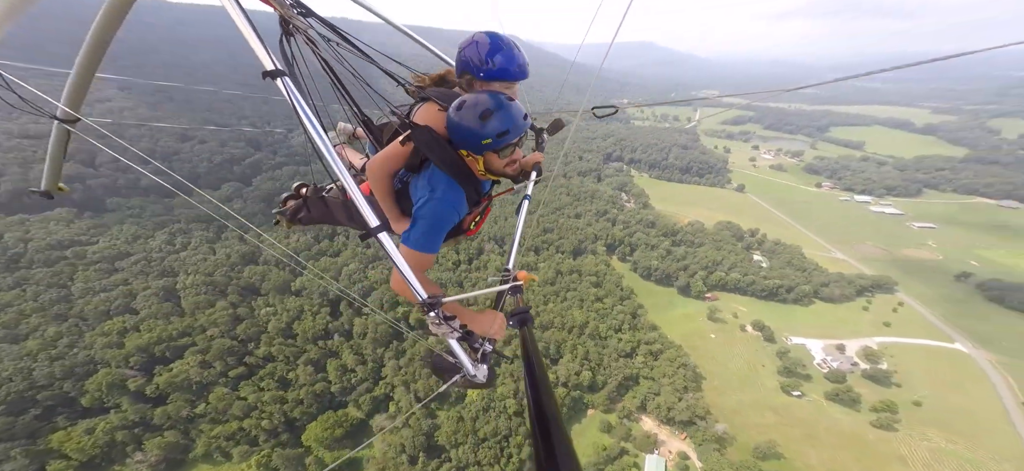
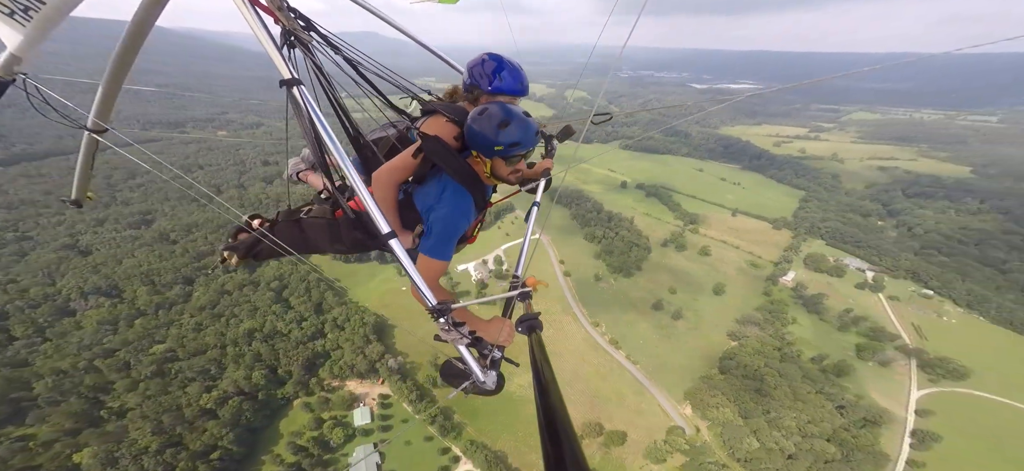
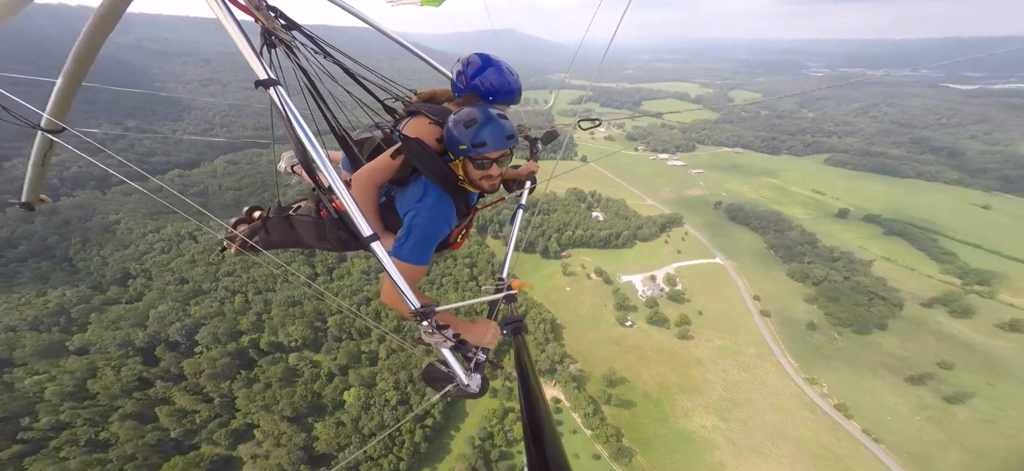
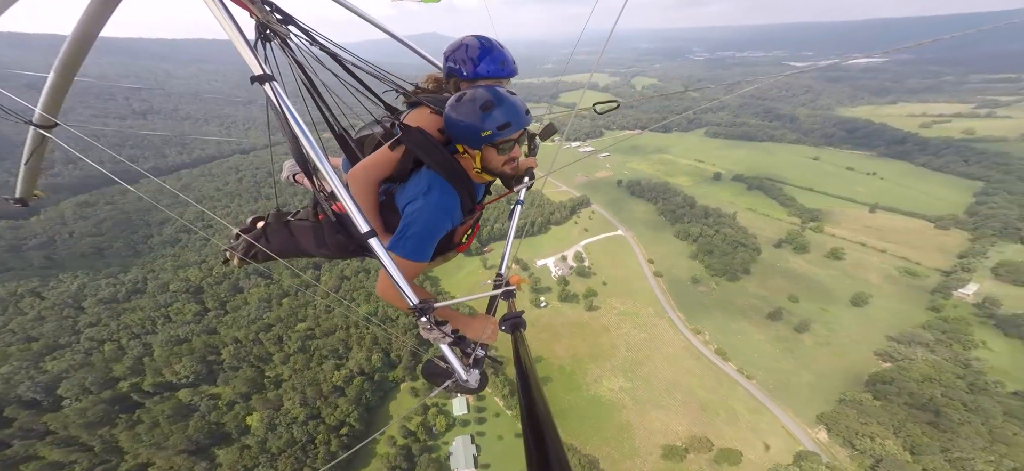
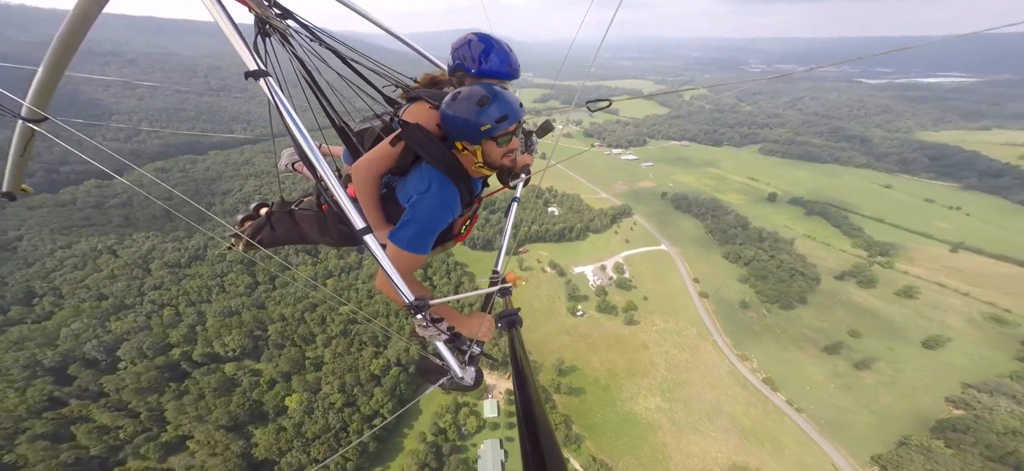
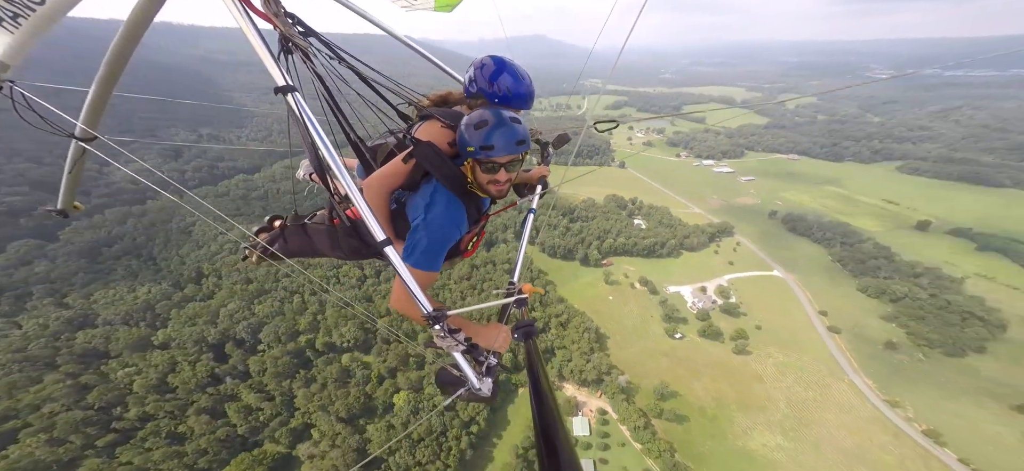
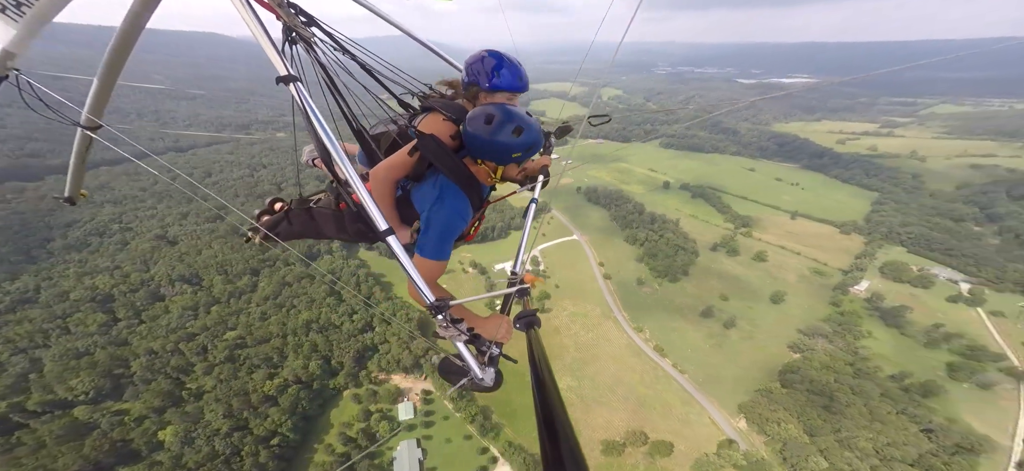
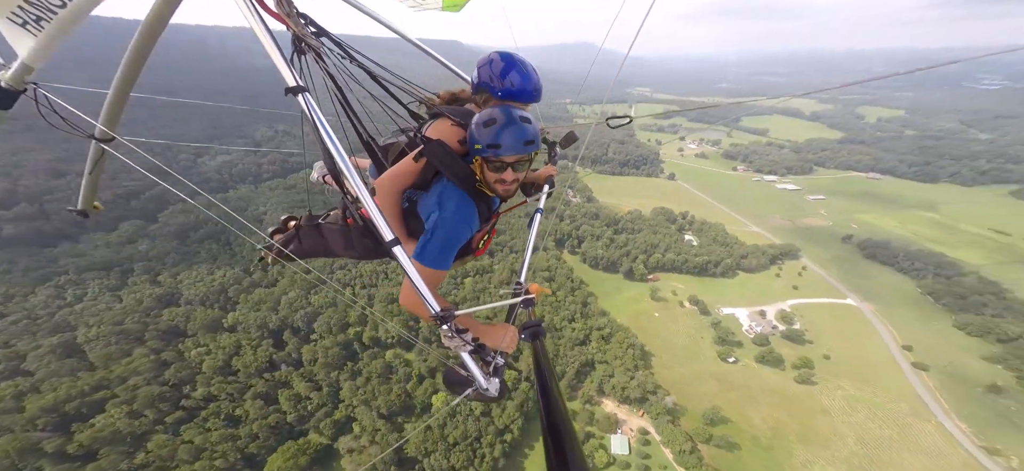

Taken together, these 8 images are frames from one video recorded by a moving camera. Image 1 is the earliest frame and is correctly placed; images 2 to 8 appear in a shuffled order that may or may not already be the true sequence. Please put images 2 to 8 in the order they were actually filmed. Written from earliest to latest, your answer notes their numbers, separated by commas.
8, 6, 3, 5, 4, 7, 2
